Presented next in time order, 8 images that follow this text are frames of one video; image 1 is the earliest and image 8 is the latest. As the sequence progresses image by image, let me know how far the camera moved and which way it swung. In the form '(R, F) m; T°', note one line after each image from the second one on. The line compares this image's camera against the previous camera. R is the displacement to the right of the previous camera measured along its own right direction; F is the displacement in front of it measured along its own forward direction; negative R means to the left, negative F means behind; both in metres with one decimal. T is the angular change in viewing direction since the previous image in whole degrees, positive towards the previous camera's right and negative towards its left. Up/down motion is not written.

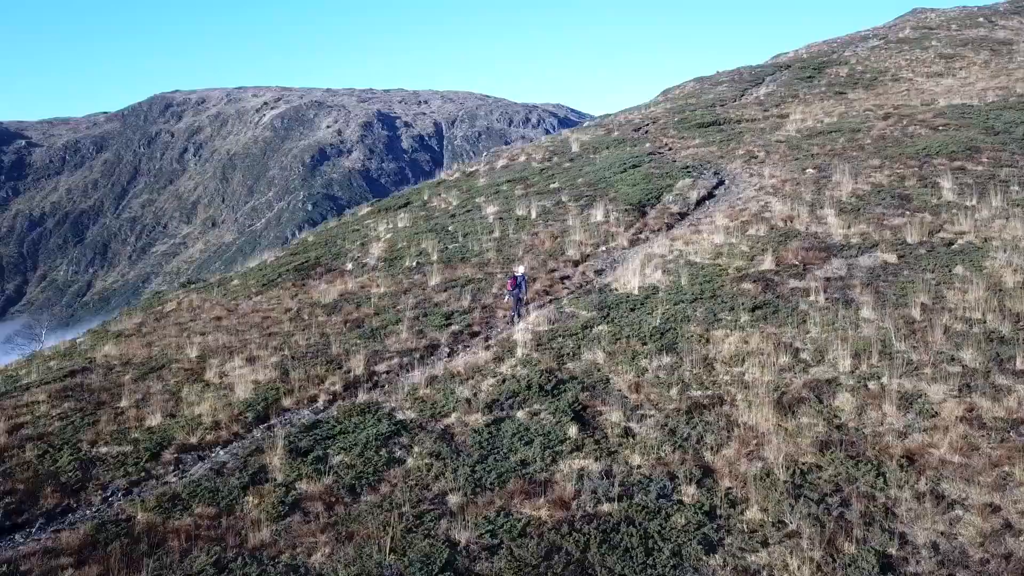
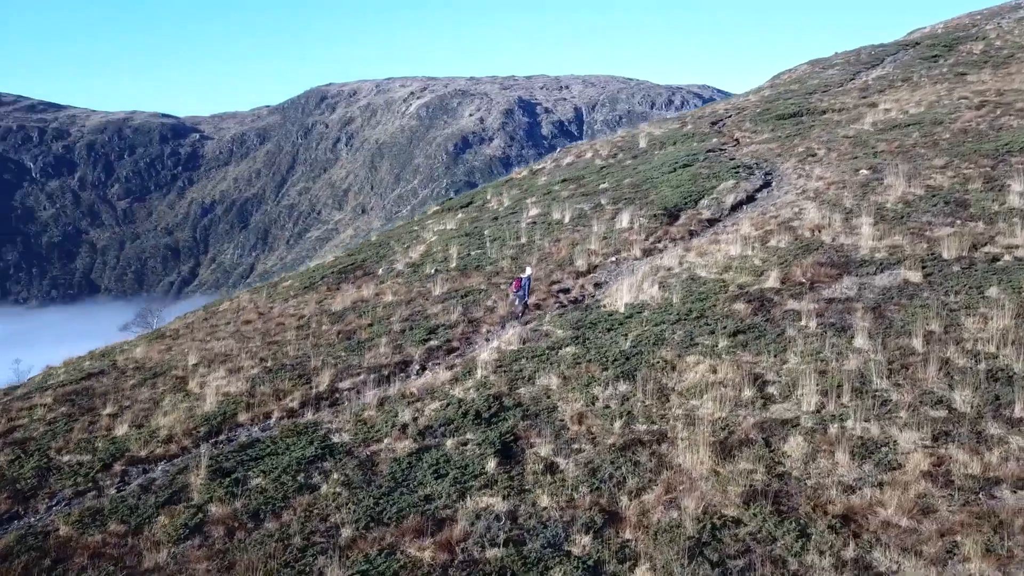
(+2.3, +0.5) m; -10°
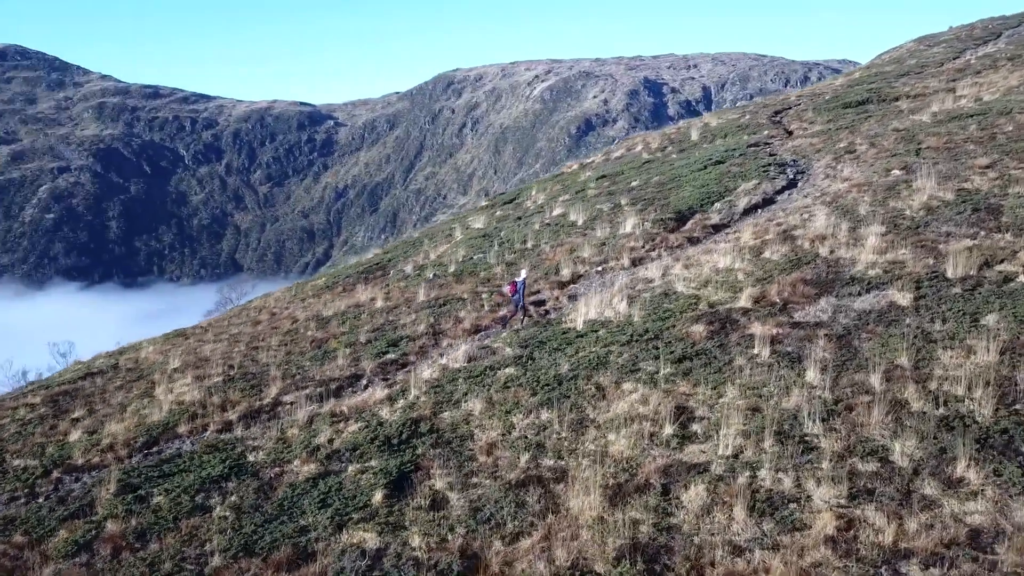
(+2.3, +0.6) m; -9°
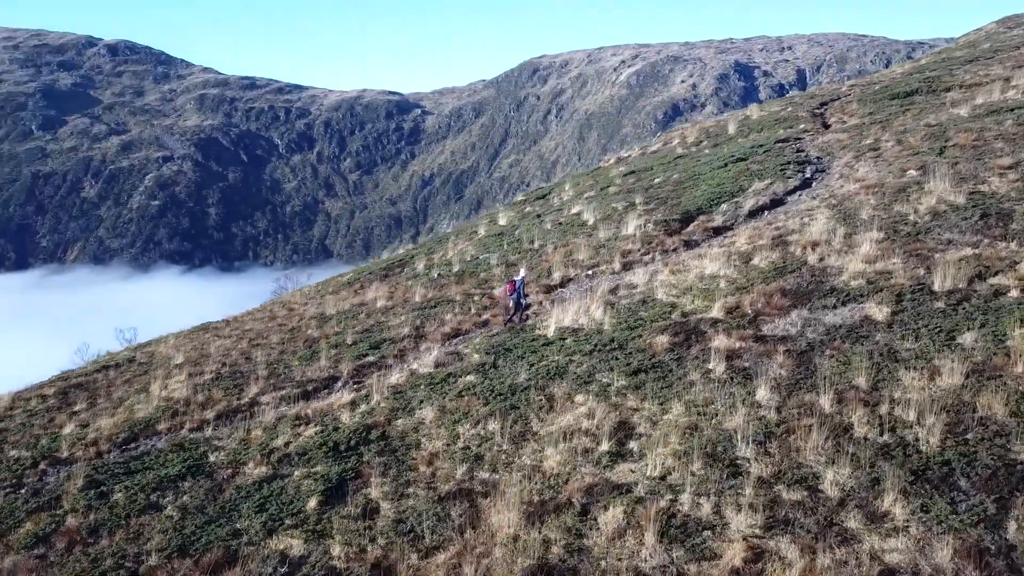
(+1.5, +0.1) m; -6°
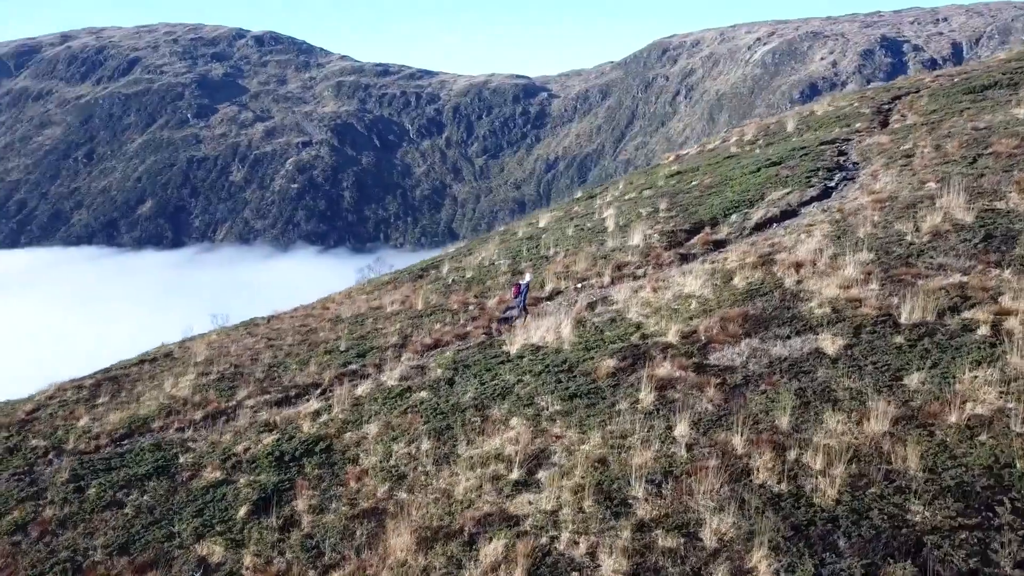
(+2.2, +0.1) m; -9°
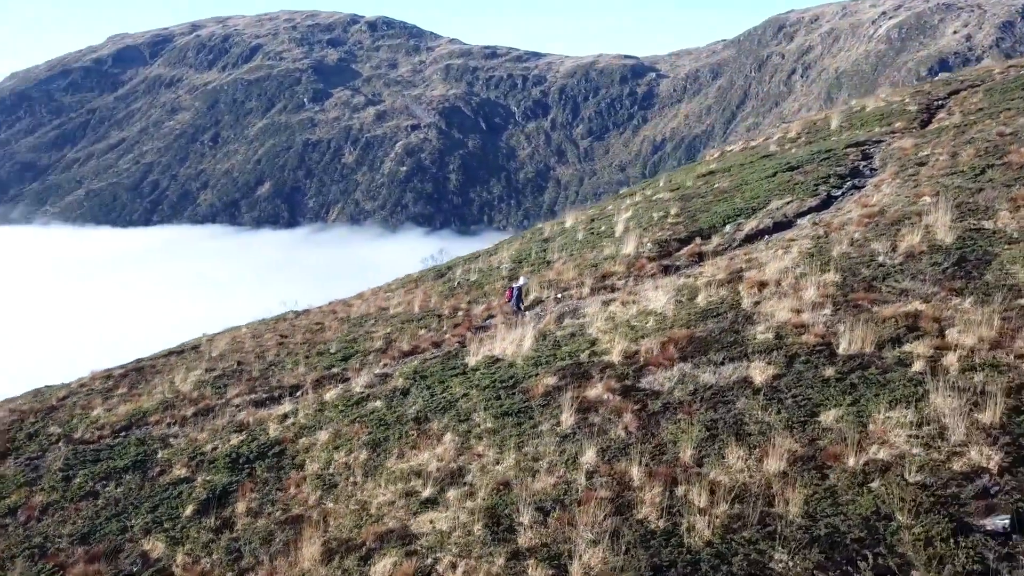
(+2.0, 0.0) m; -7°
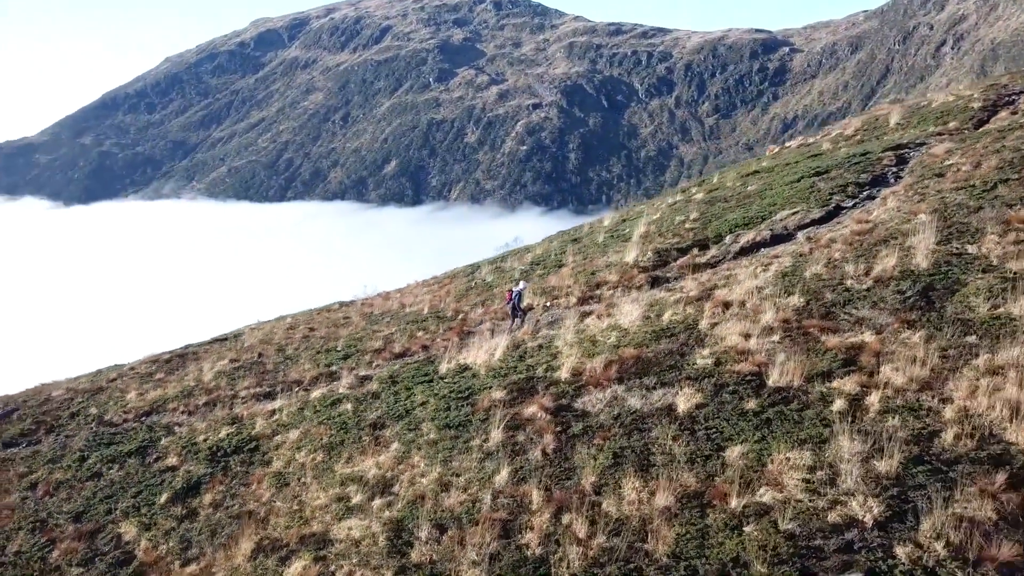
(+2.1, 0.0) m; -8°
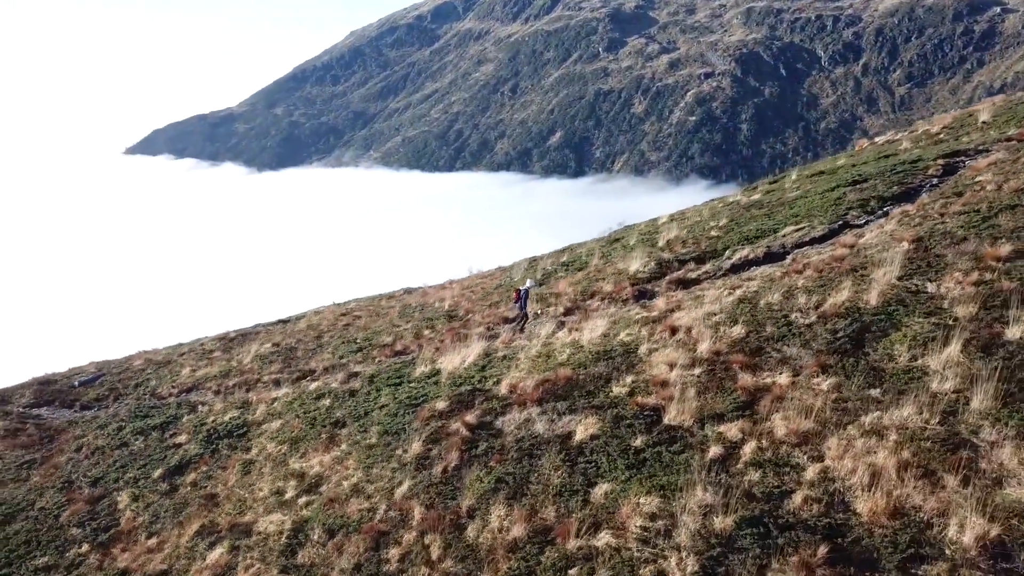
(+2.7, 0.0) m; -11°
